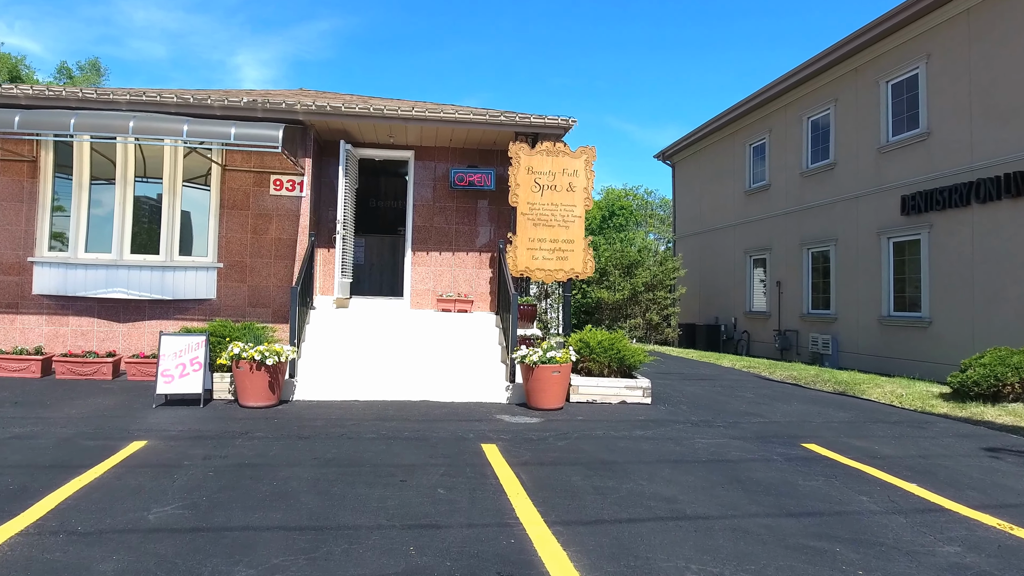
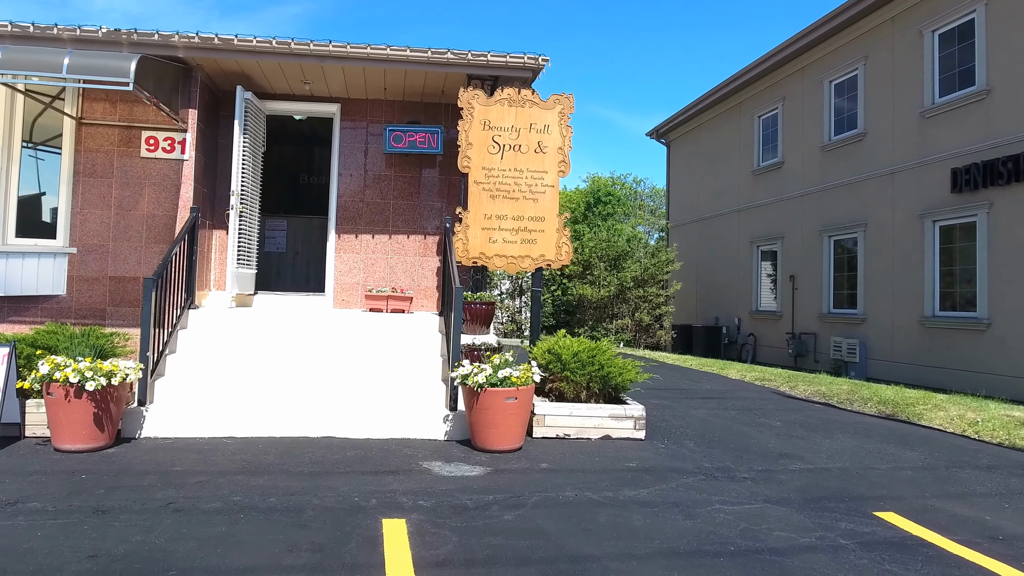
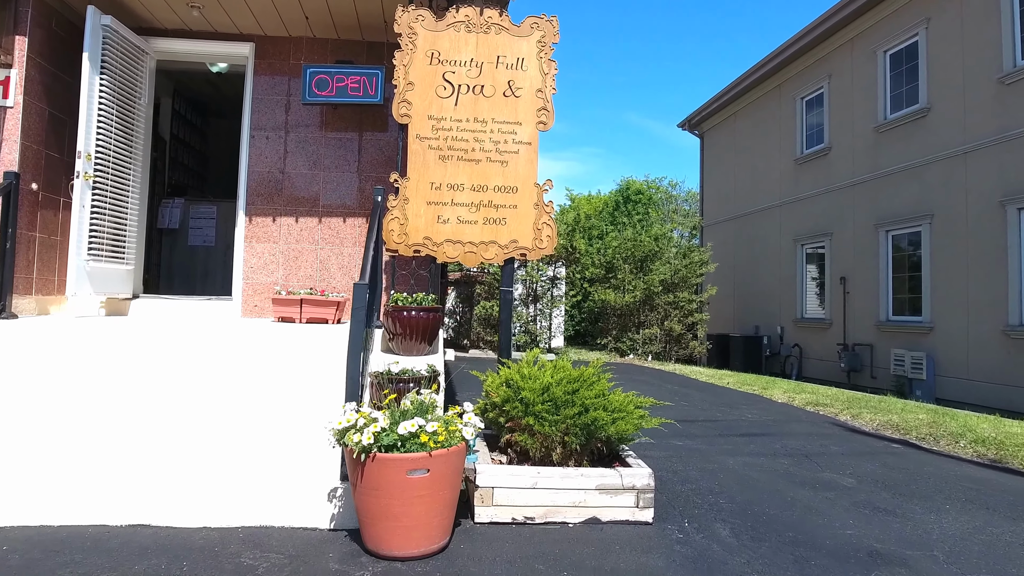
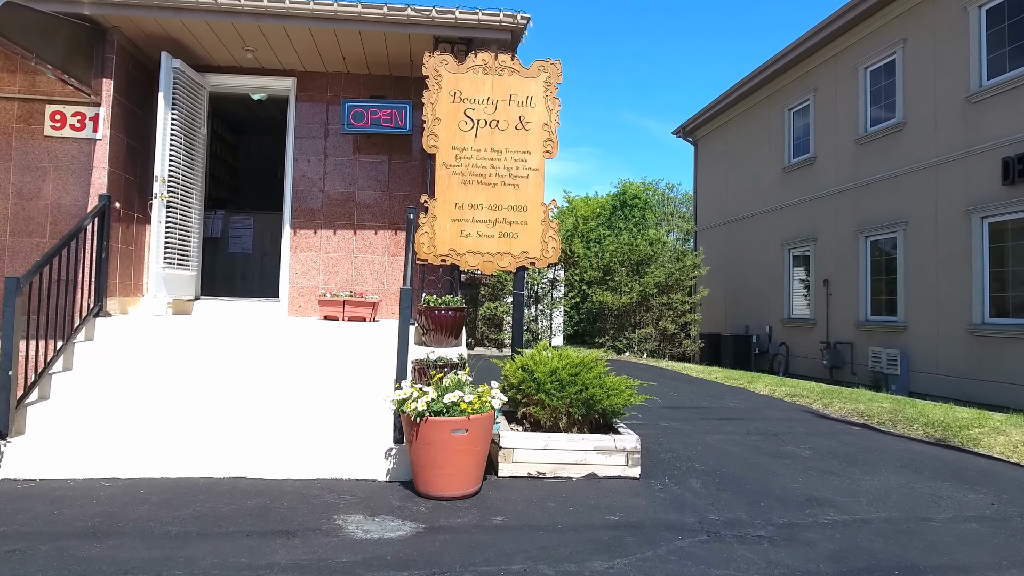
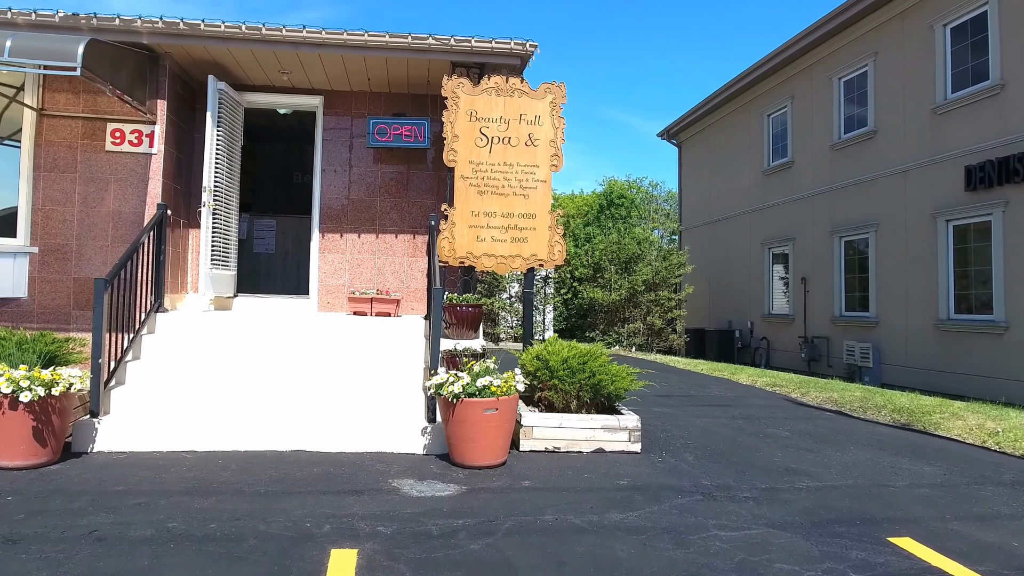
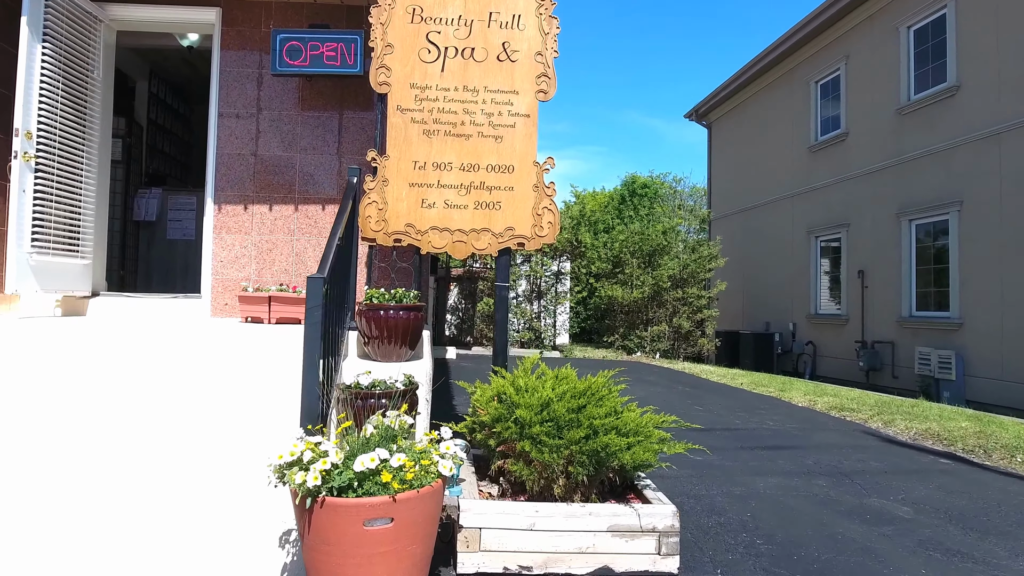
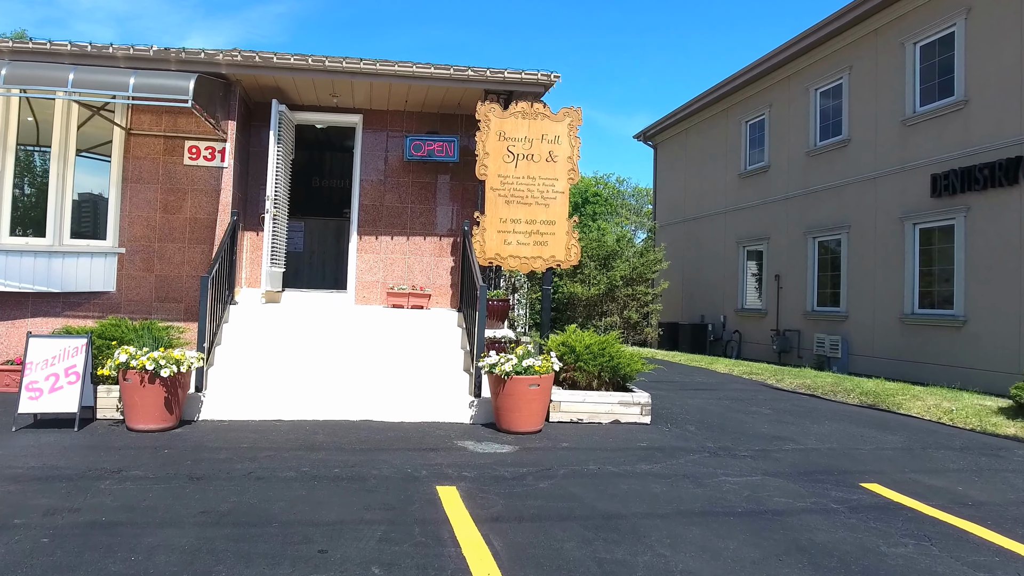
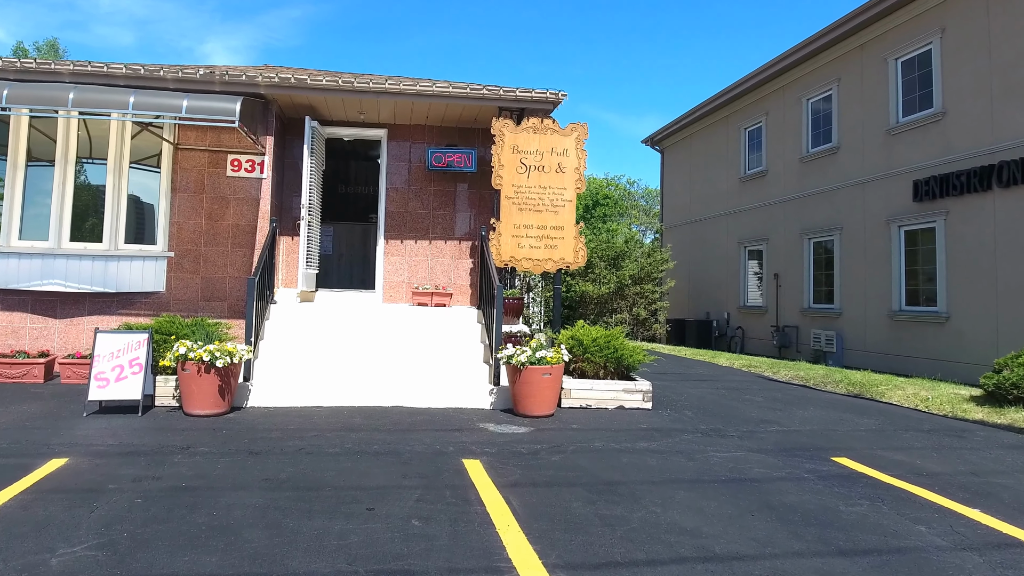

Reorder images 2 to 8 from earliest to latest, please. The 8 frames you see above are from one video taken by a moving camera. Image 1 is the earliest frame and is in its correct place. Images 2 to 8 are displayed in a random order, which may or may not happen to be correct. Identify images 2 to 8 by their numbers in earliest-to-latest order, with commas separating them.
8, 7, 2, 5, 4, 3, 6
